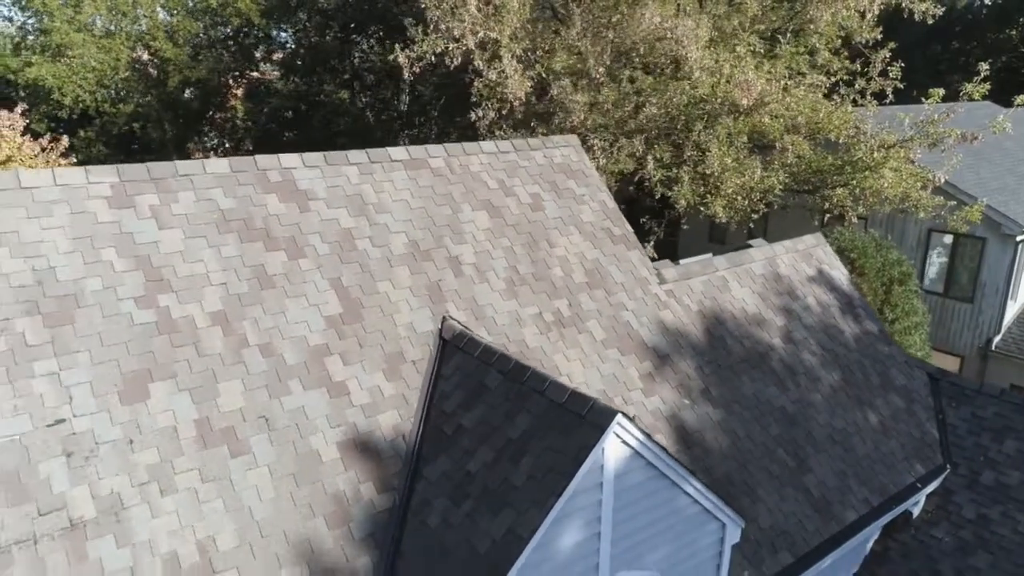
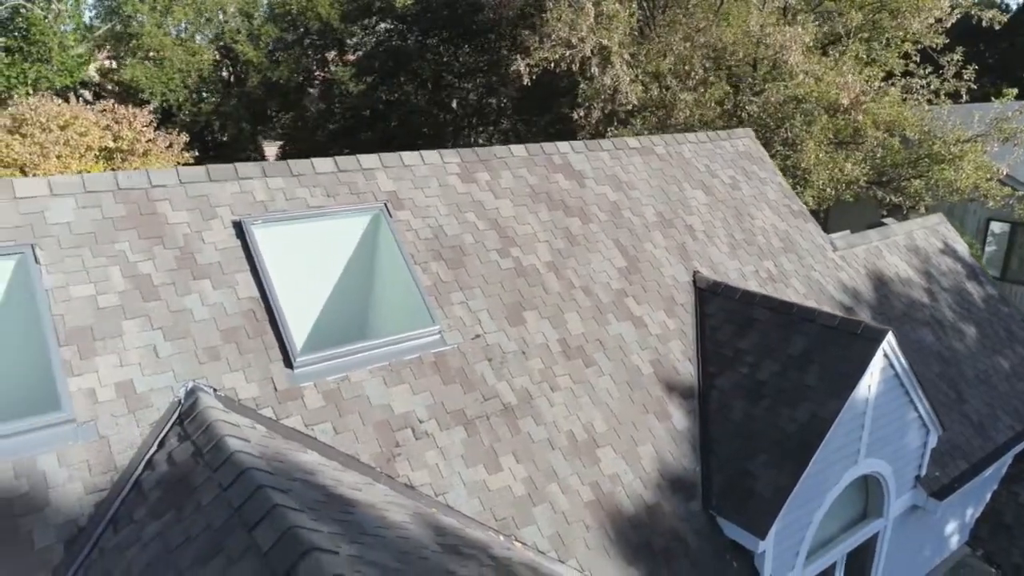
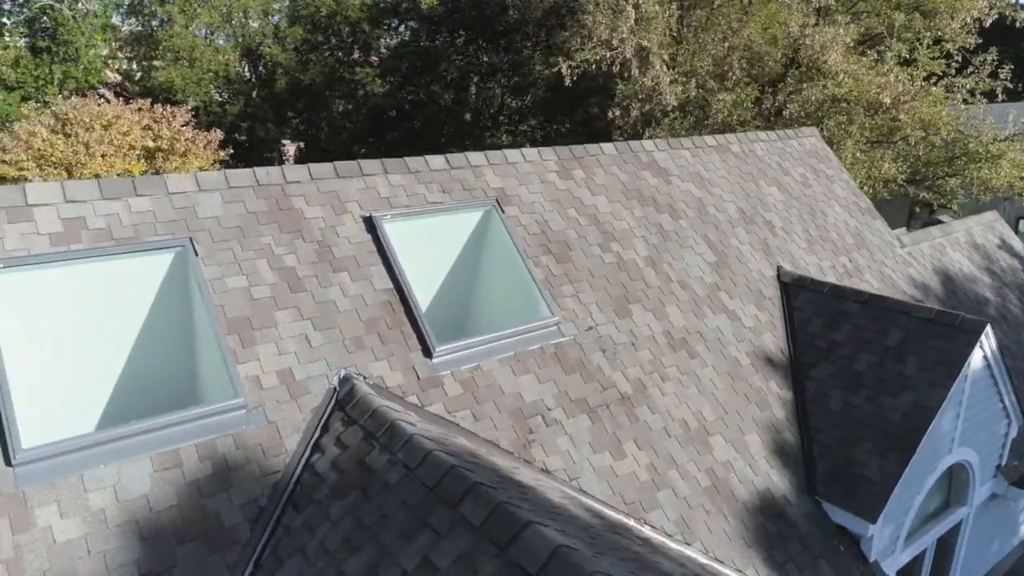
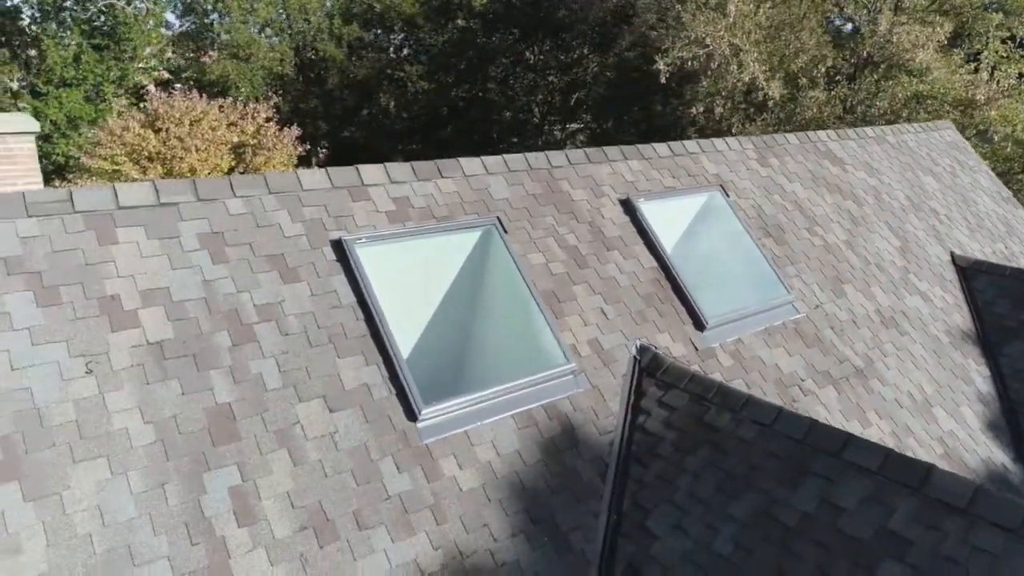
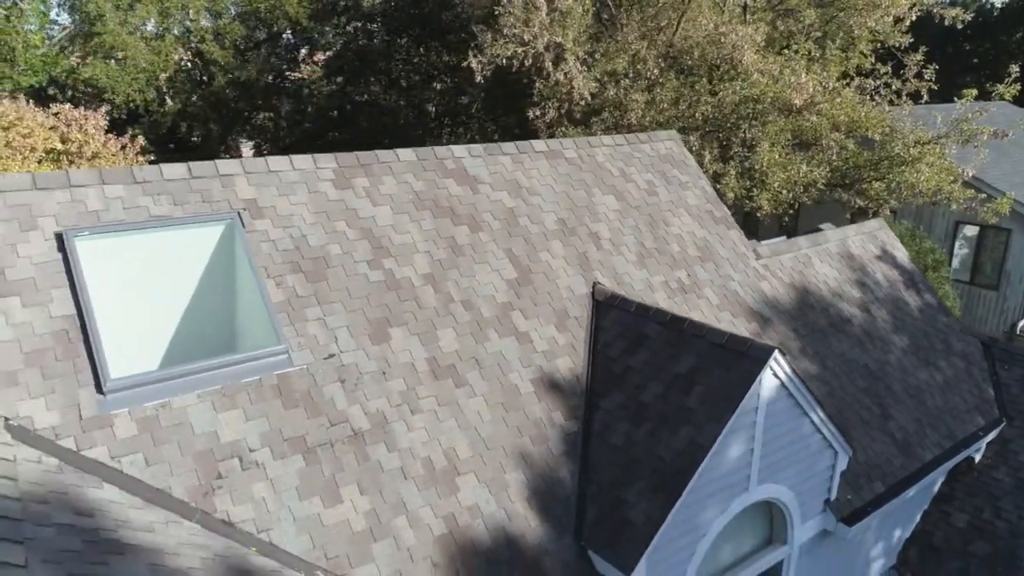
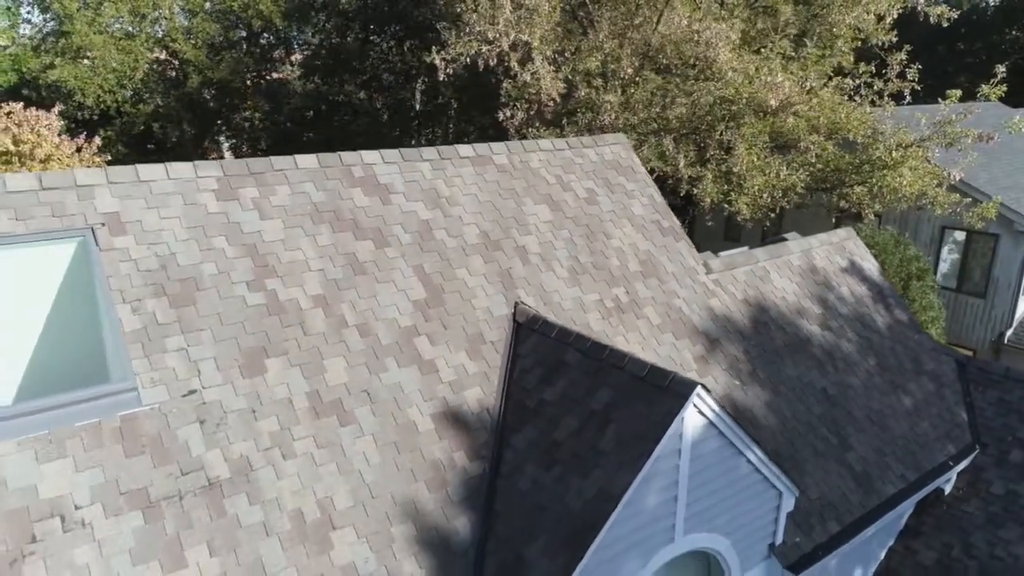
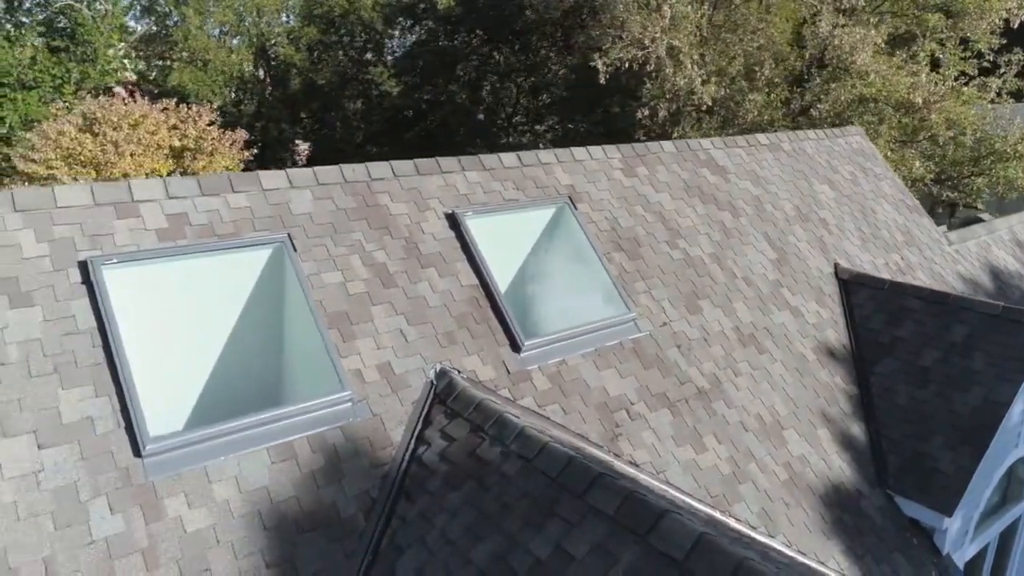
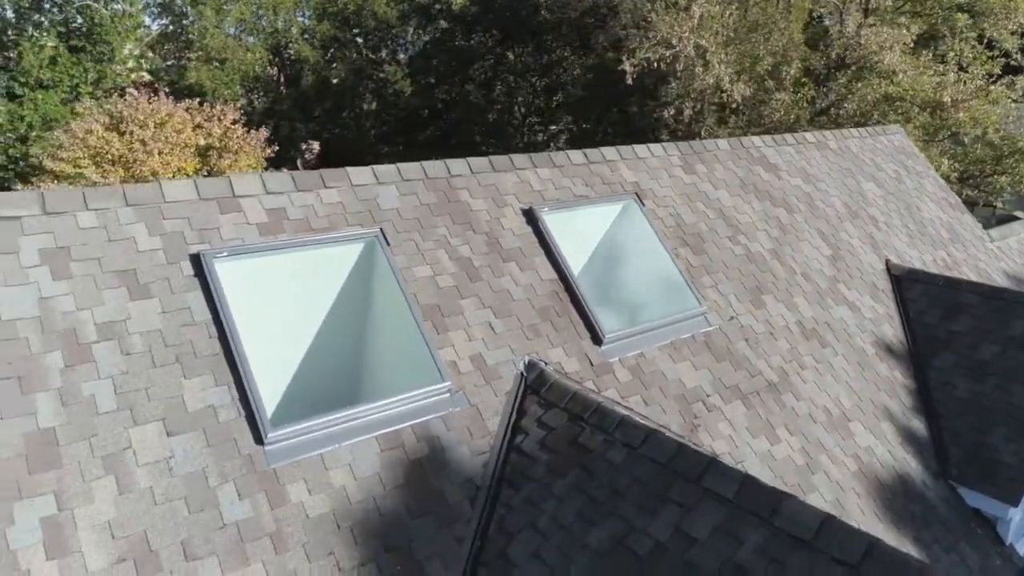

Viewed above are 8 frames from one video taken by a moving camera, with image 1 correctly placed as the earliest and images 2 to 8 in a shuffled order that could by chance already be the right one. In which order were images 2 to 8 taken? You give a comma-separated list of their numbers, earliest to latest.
6, 5, 2, 3, 7, 8, 4
